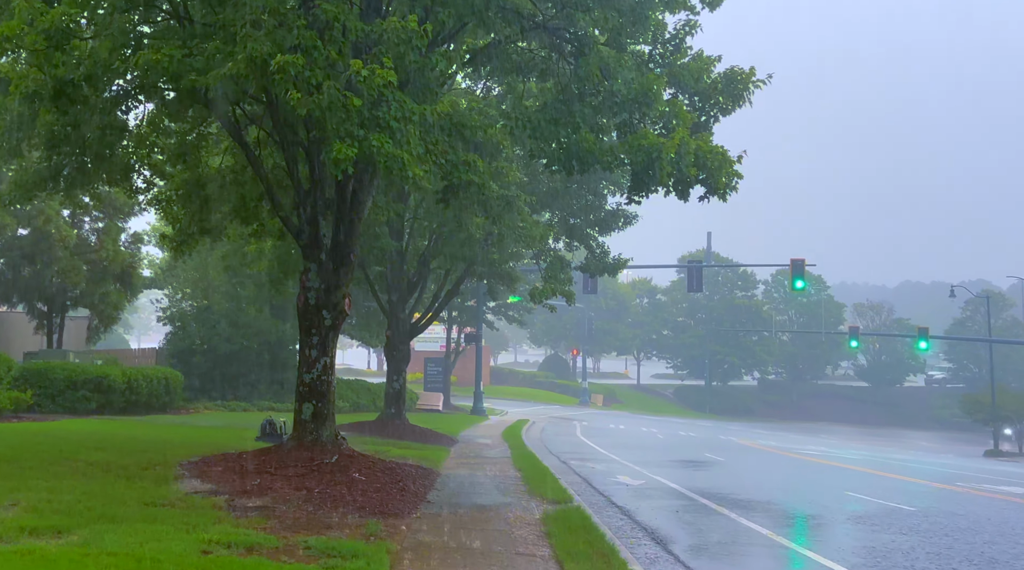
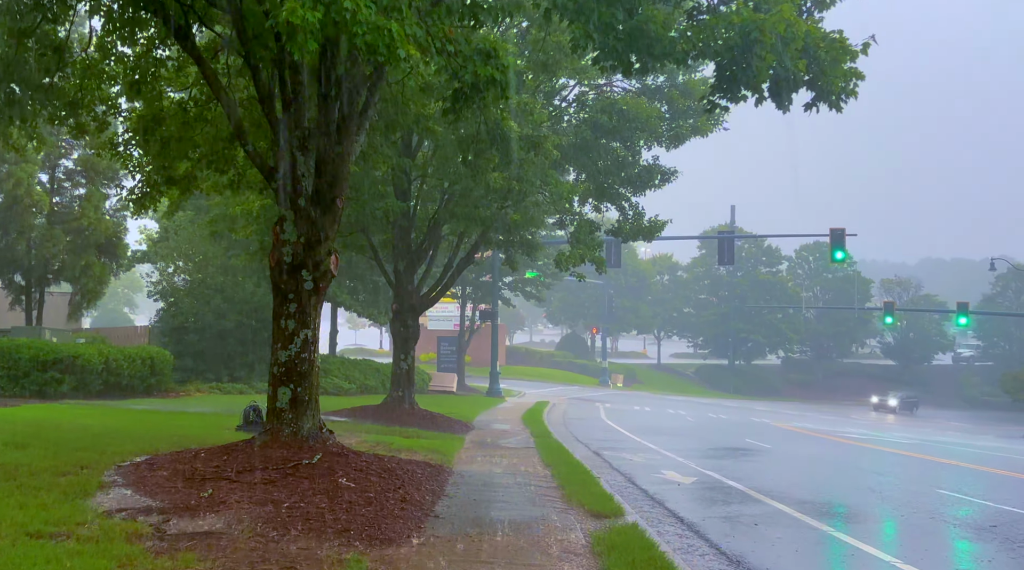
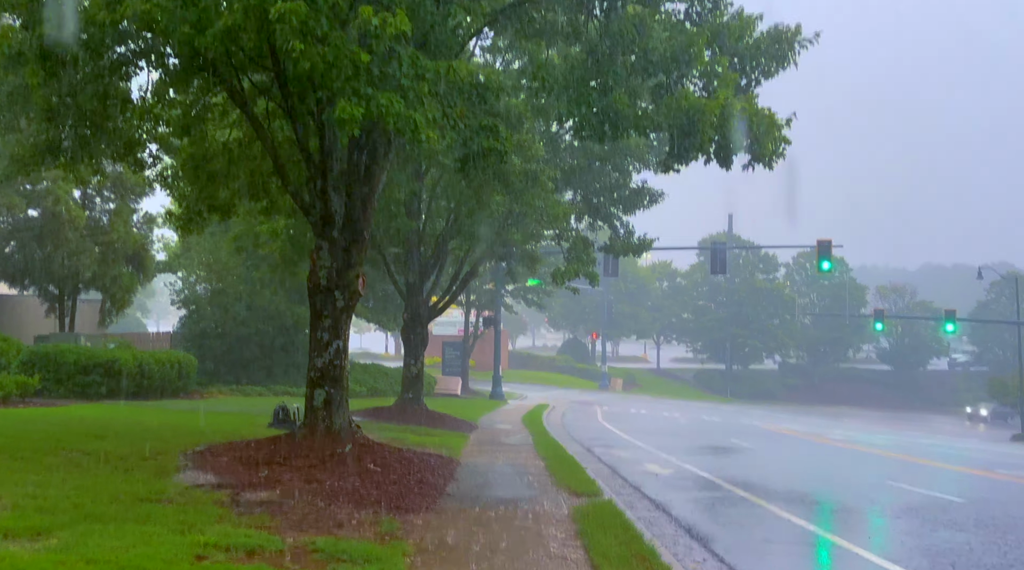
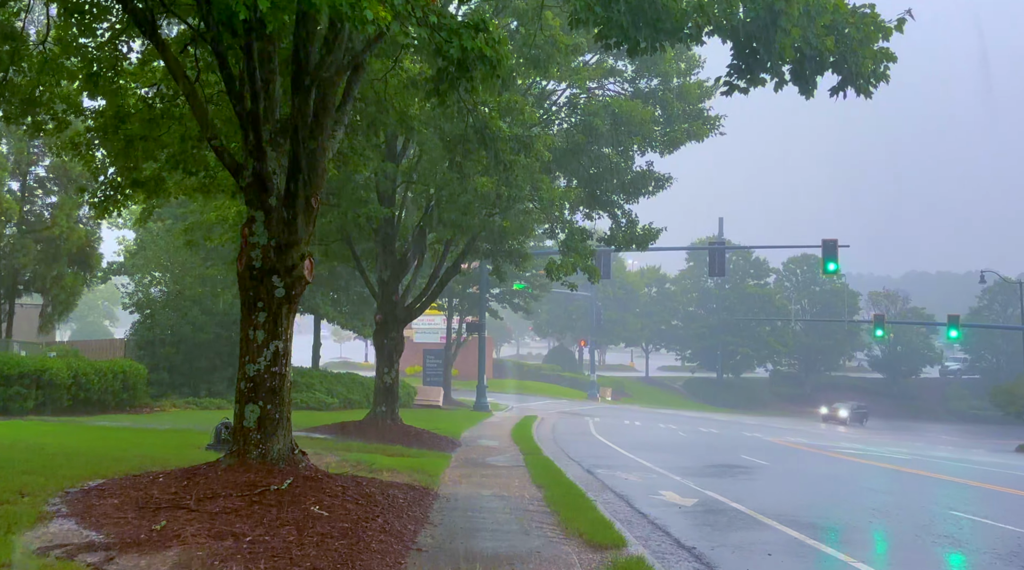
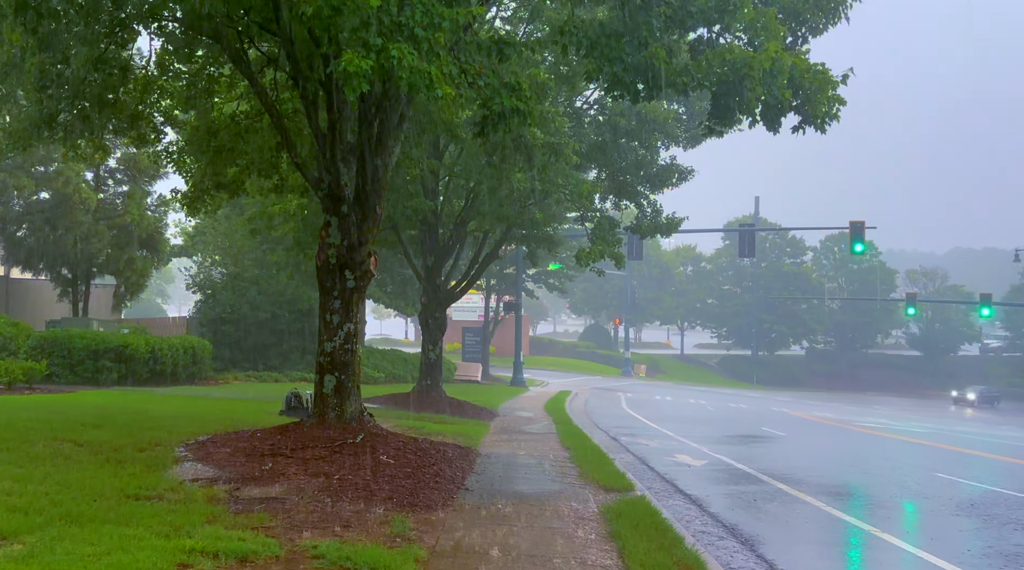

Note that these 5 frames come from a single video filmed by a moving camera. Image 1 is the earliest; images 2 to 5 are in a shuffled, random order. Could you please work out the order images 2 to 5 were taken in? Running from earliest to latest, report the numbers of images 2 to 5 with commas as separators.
3, 5, 2, 4
